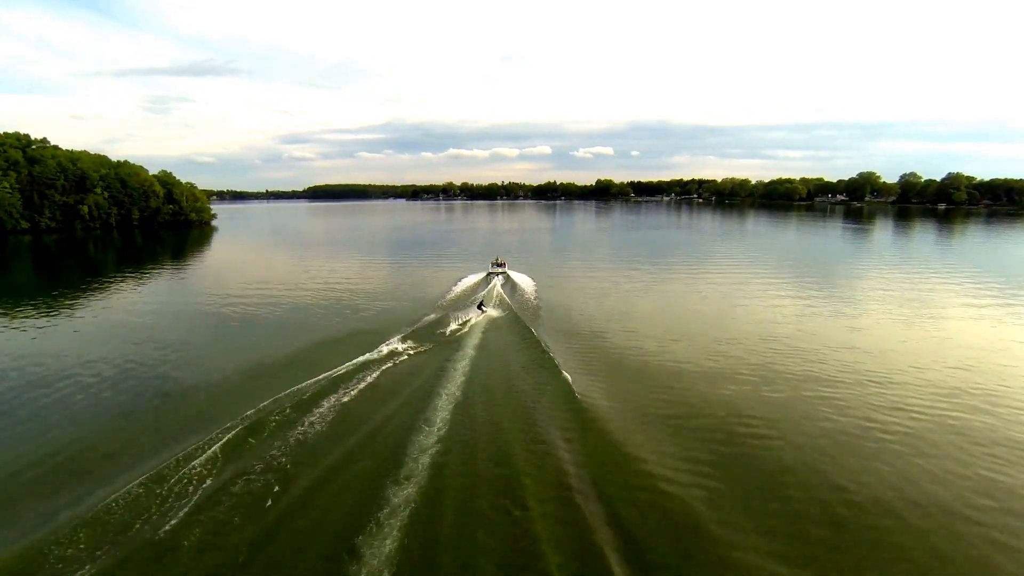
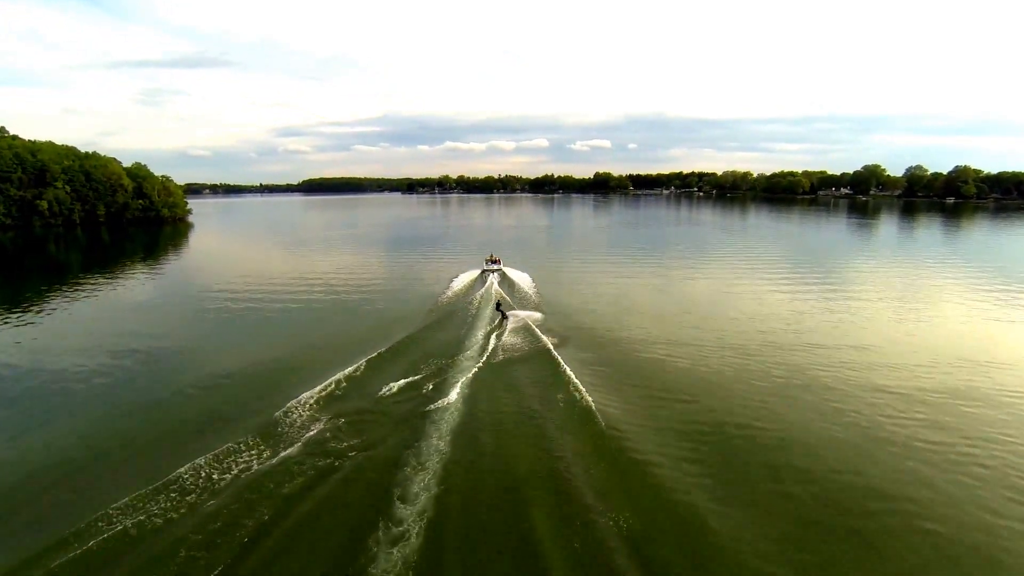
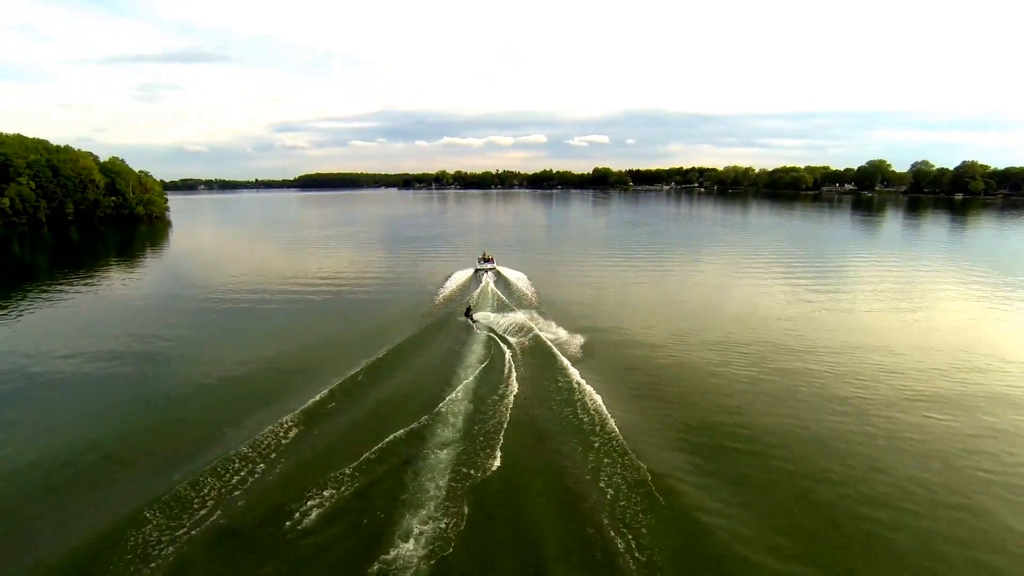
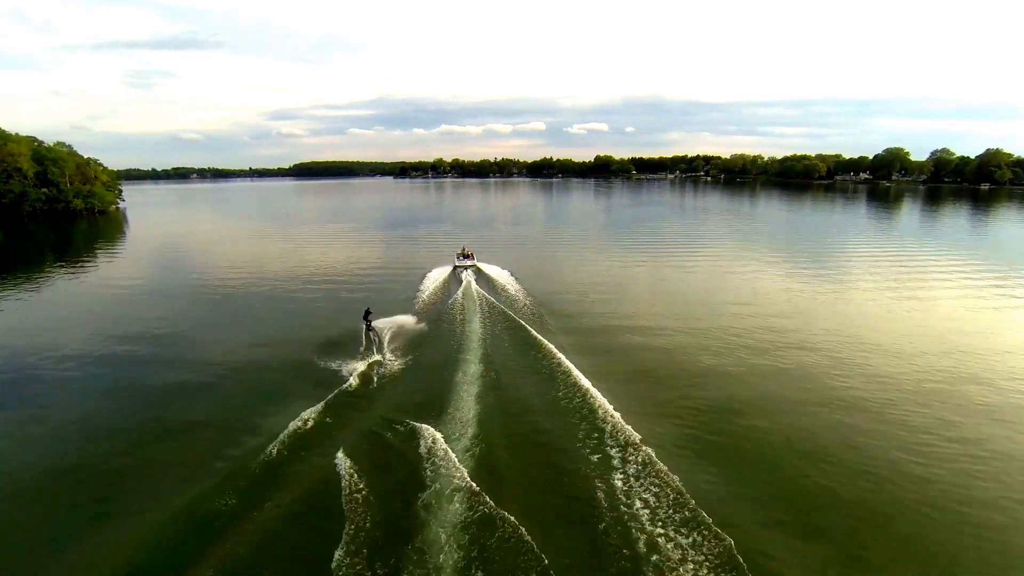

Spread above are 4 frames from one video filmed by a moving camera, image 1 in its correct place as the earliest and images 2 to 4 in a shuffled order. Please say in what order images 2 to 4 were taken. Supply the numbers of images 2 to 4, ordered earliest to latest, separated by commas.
2, 3, 4
